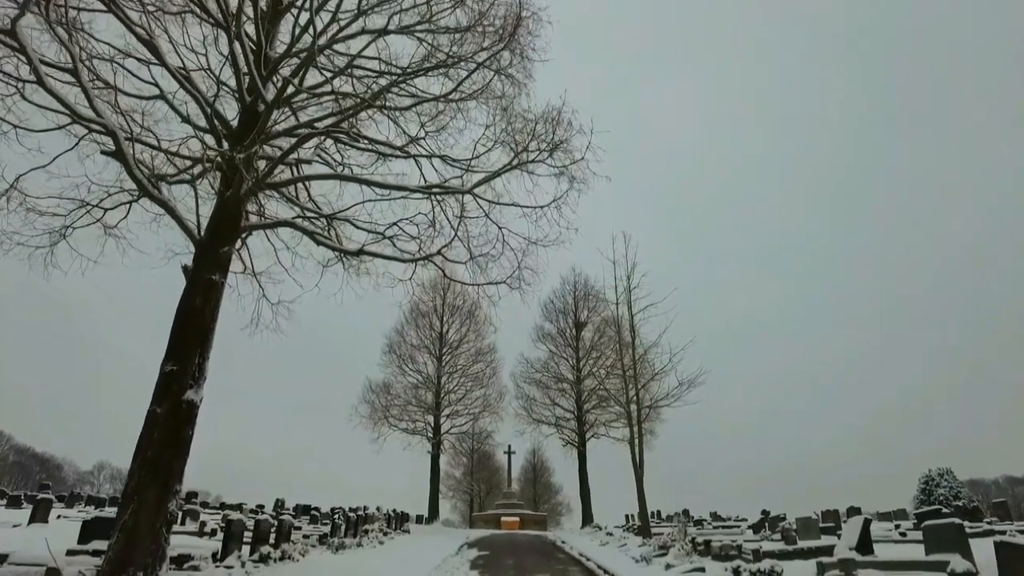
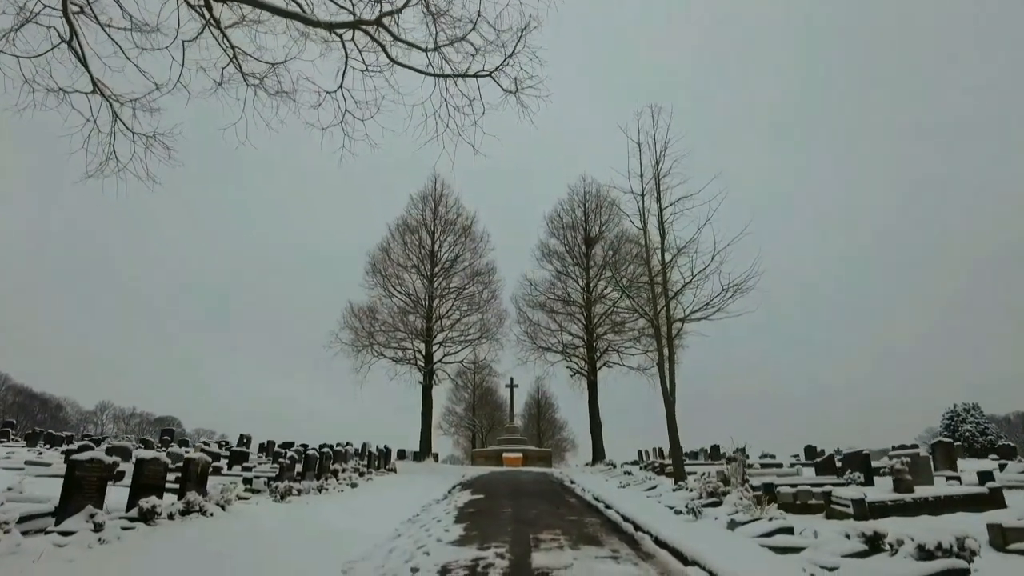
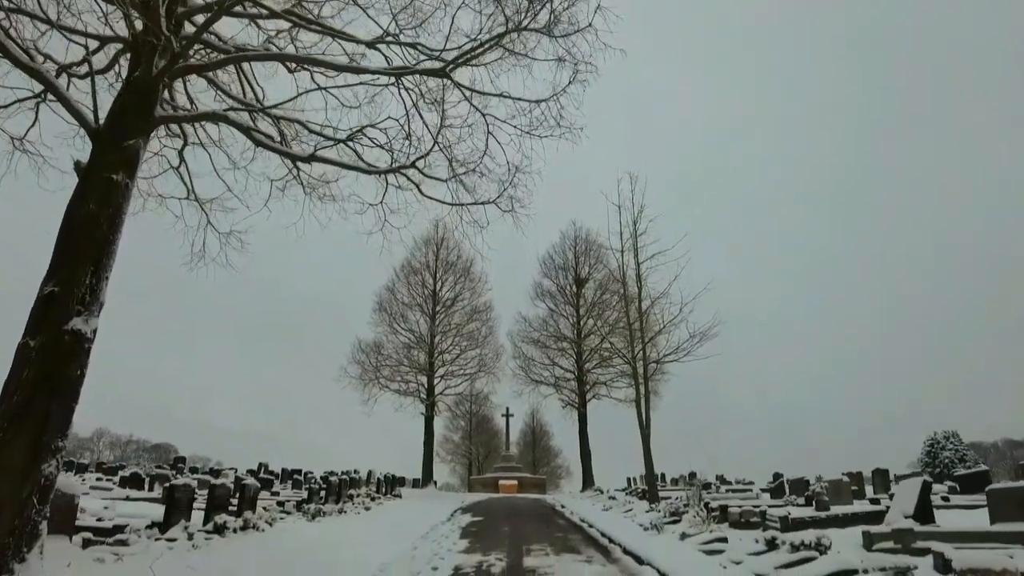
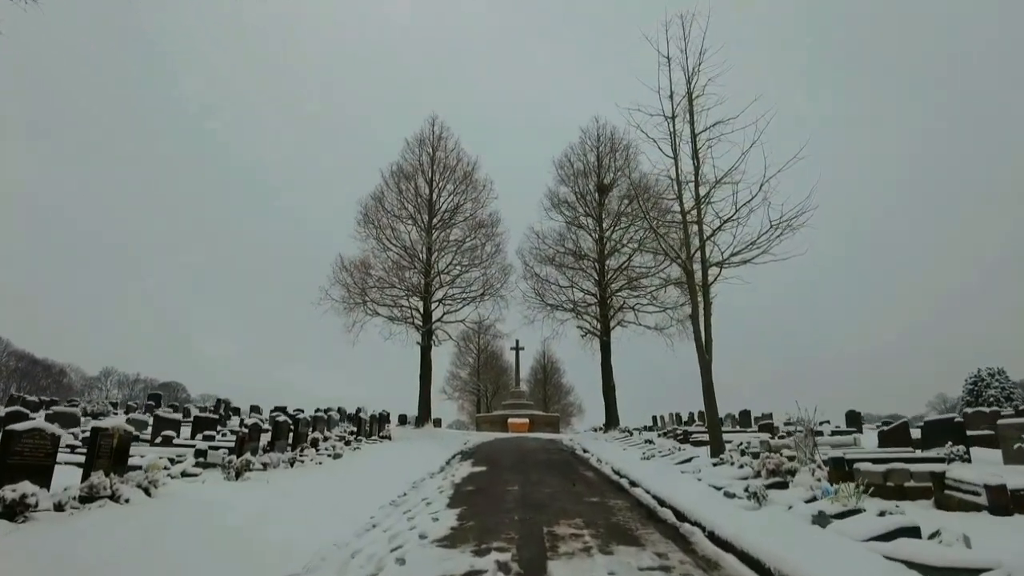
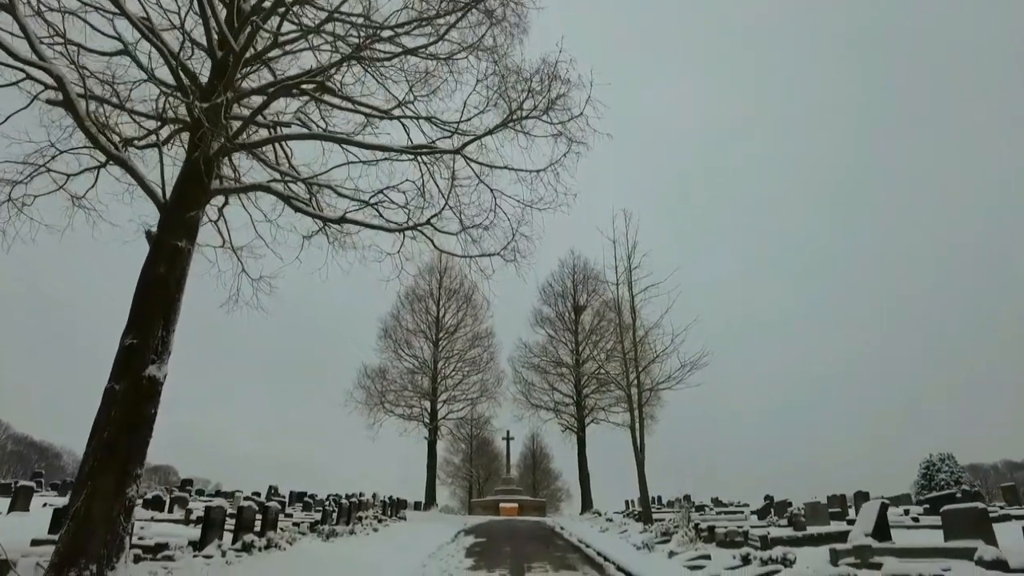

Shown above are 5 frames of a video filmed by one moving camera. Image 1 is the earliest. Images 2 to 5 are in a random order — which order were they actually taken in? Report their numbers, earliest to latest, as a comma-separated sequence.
5, 3, 2, 4
